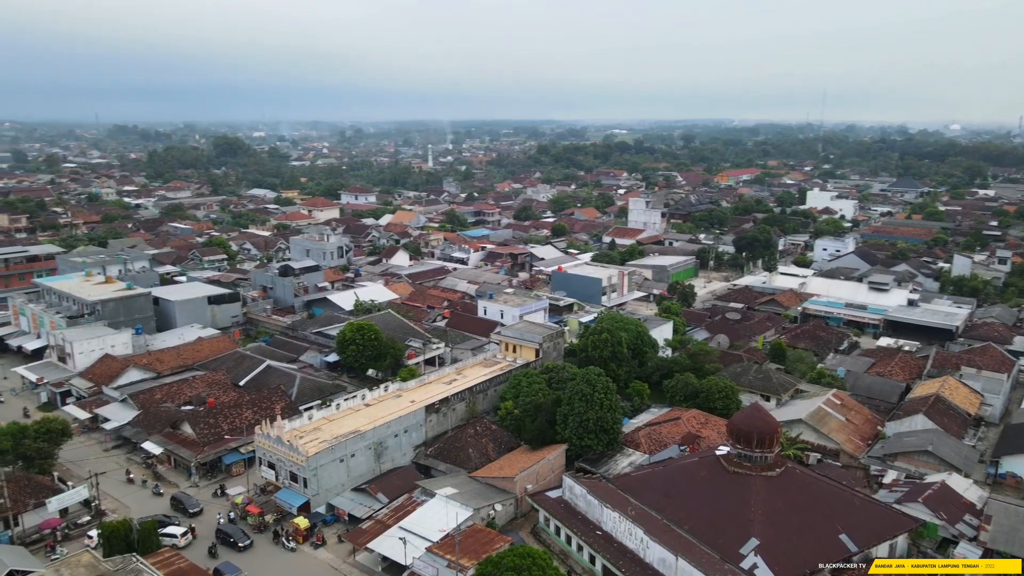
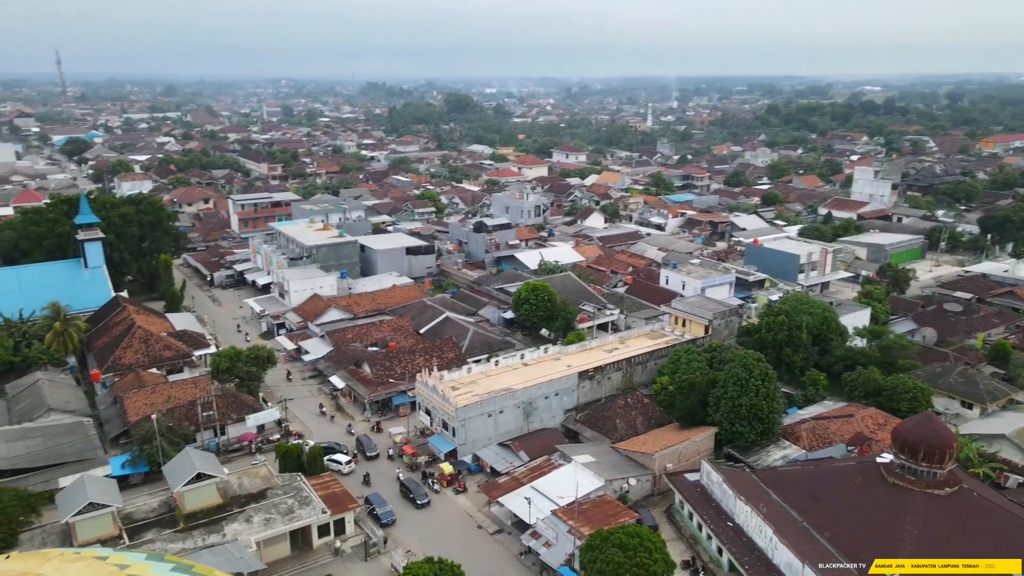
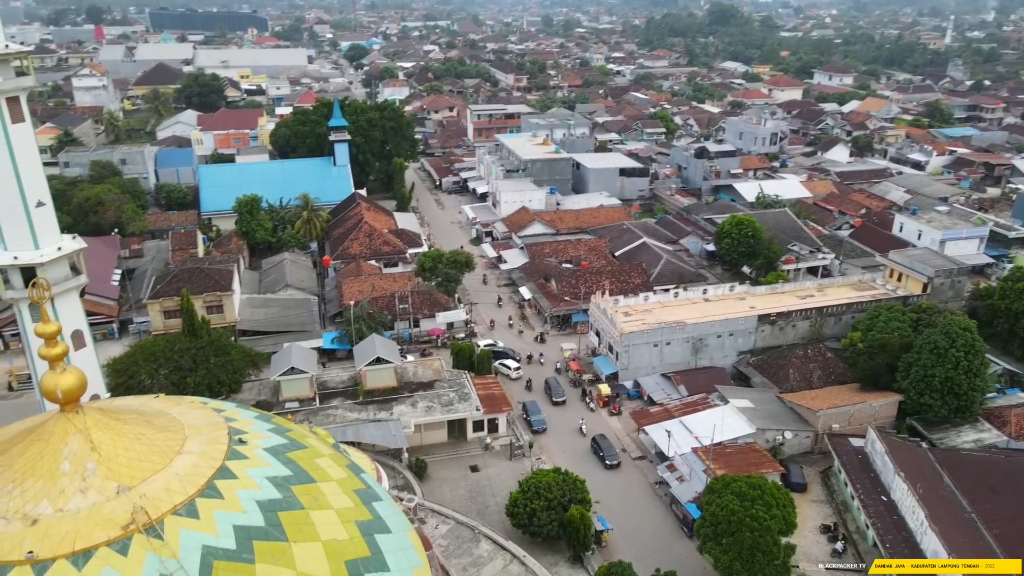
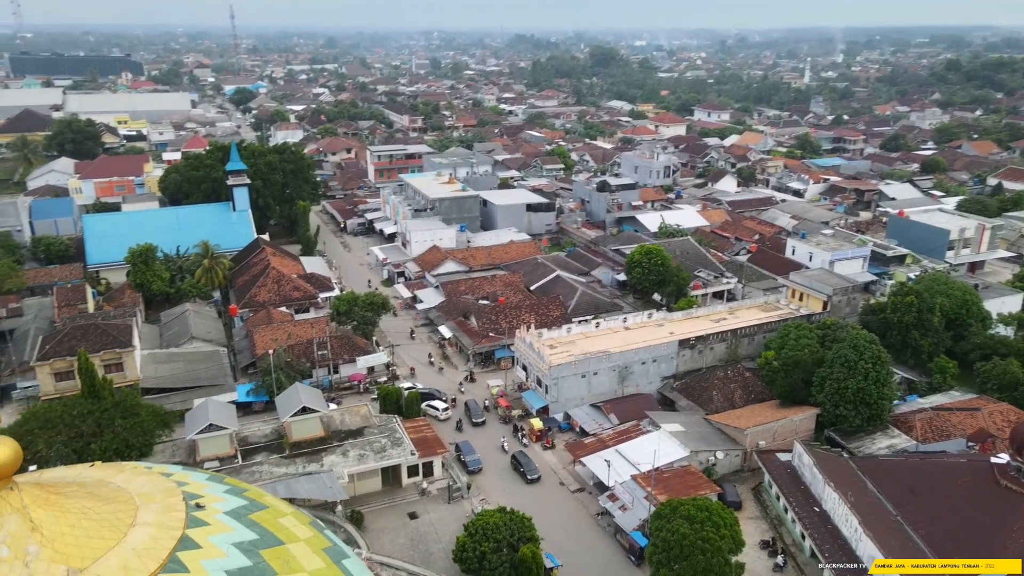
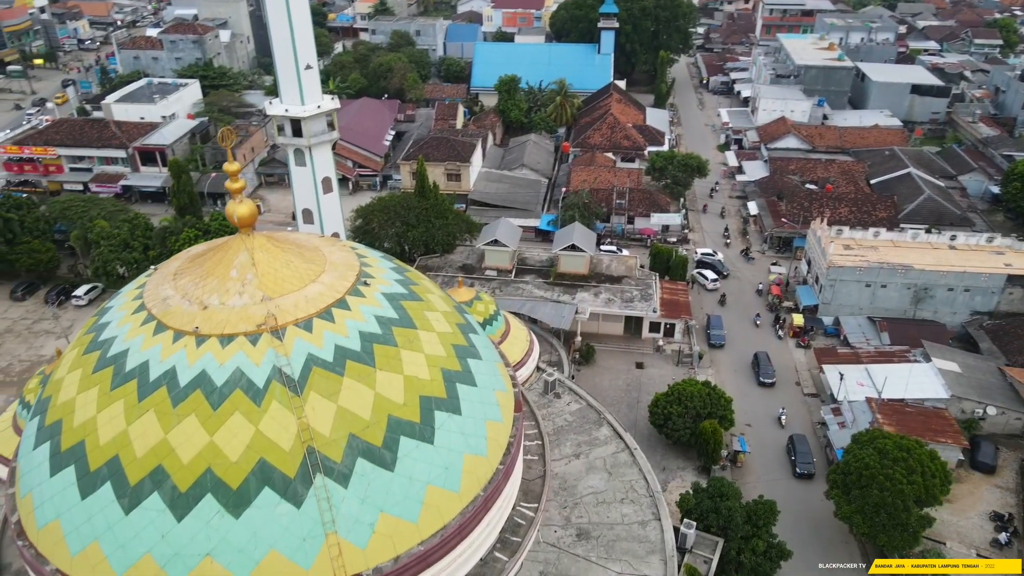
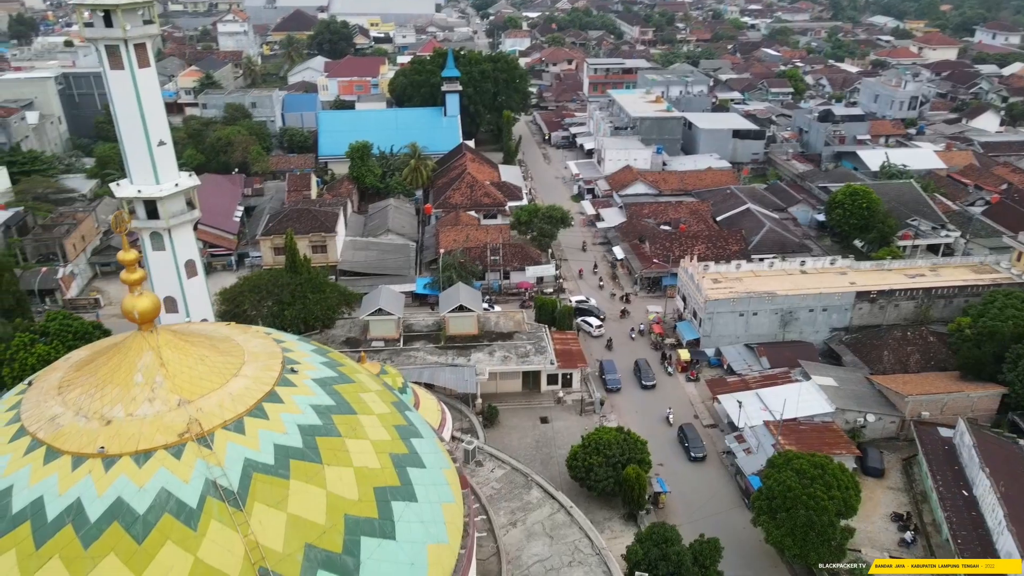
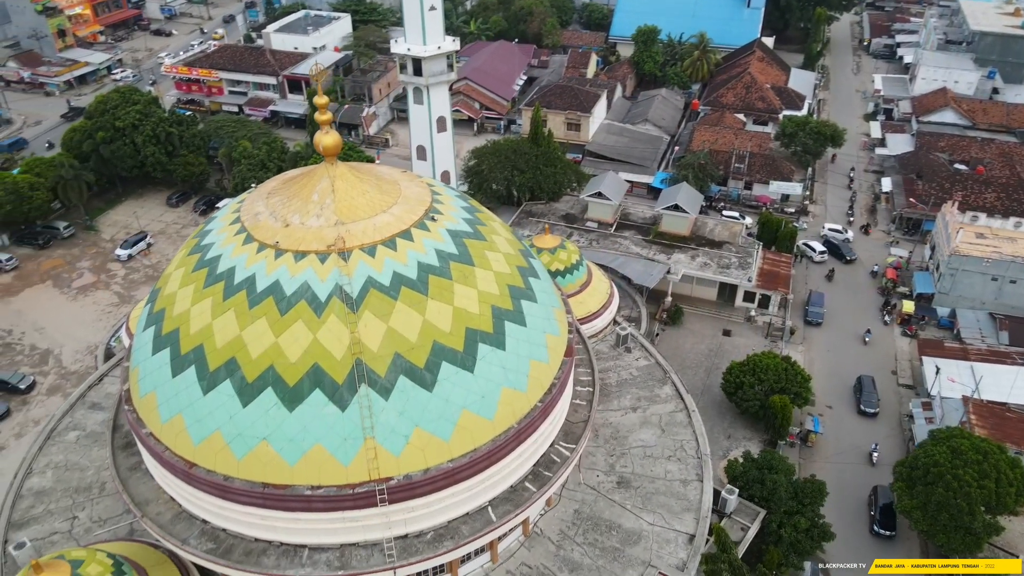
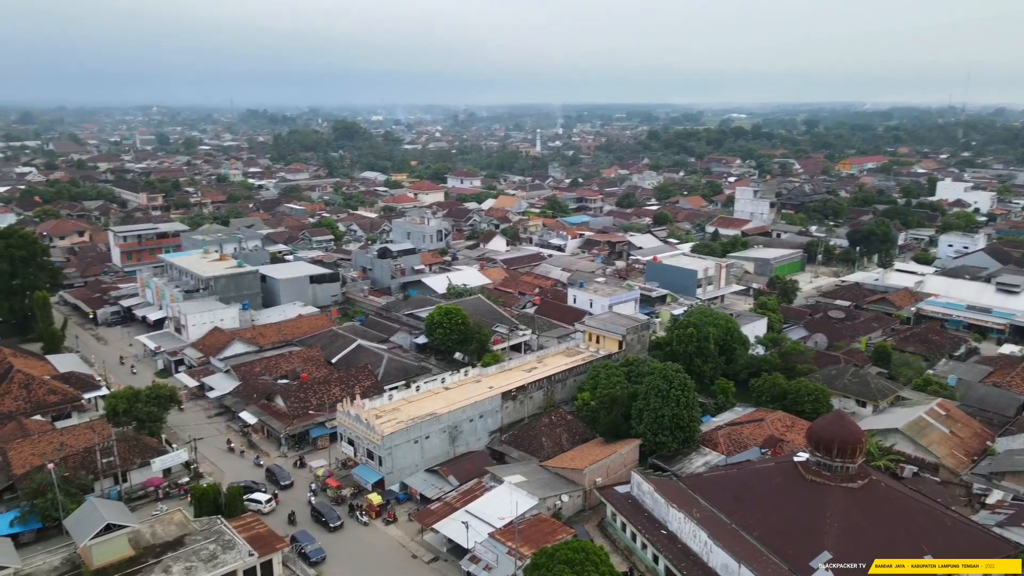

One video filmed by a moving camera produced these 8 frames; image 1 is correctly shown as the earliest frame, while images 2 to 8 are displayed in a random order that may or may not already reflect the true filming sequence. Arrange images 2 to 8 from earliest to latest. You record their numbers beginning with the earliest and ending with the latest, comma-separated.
8, 2, 4, 3, 6, 5, 7
